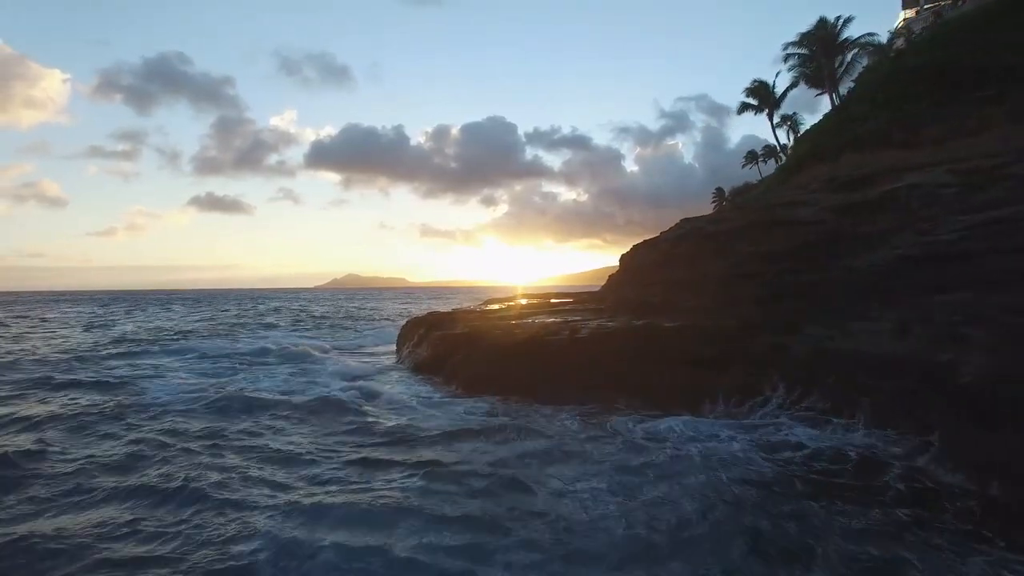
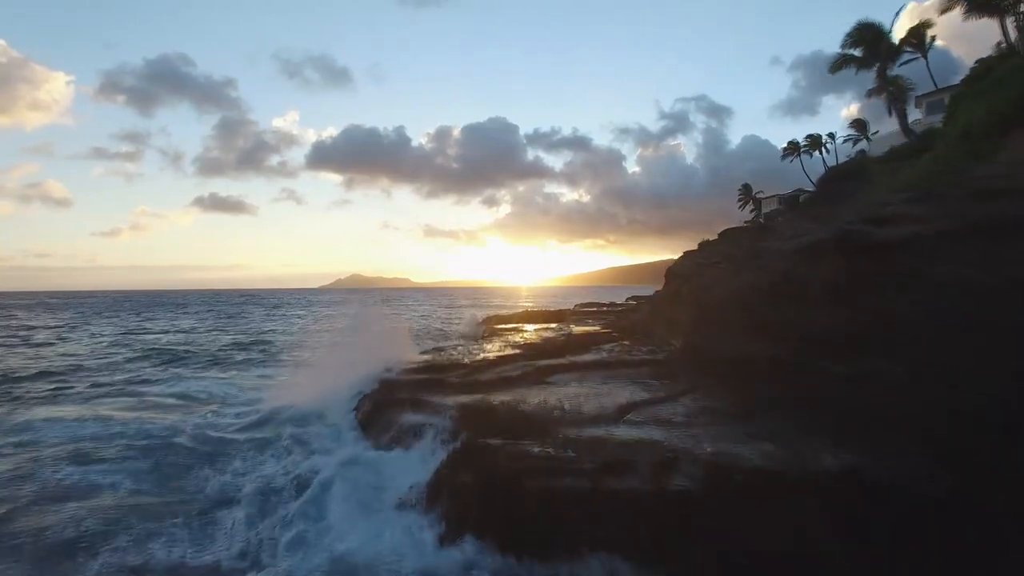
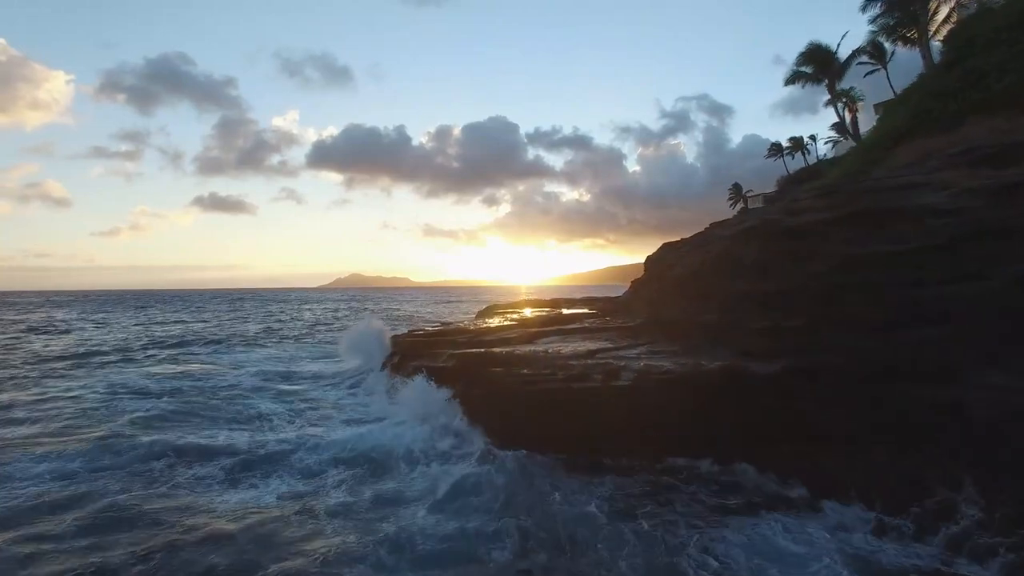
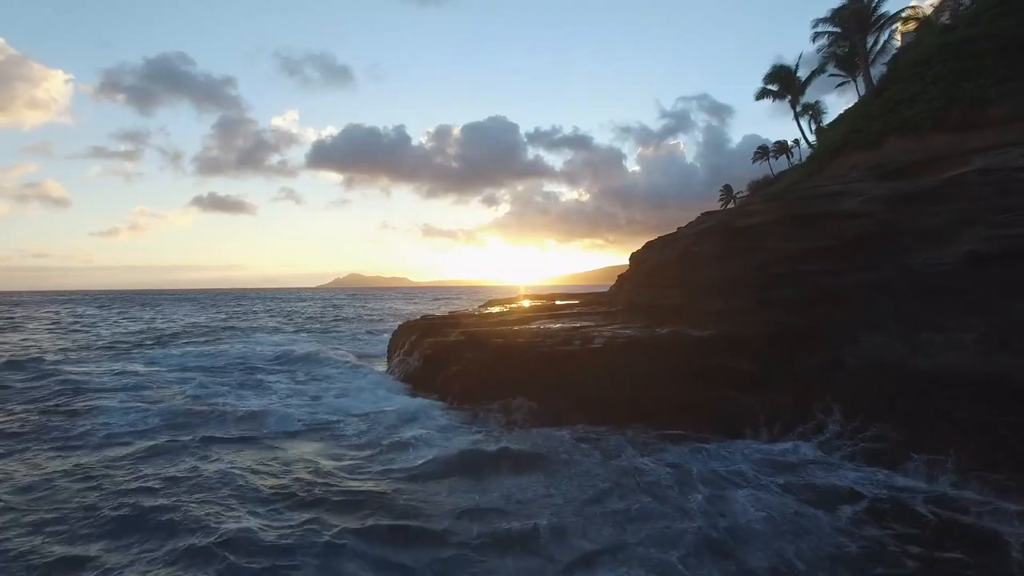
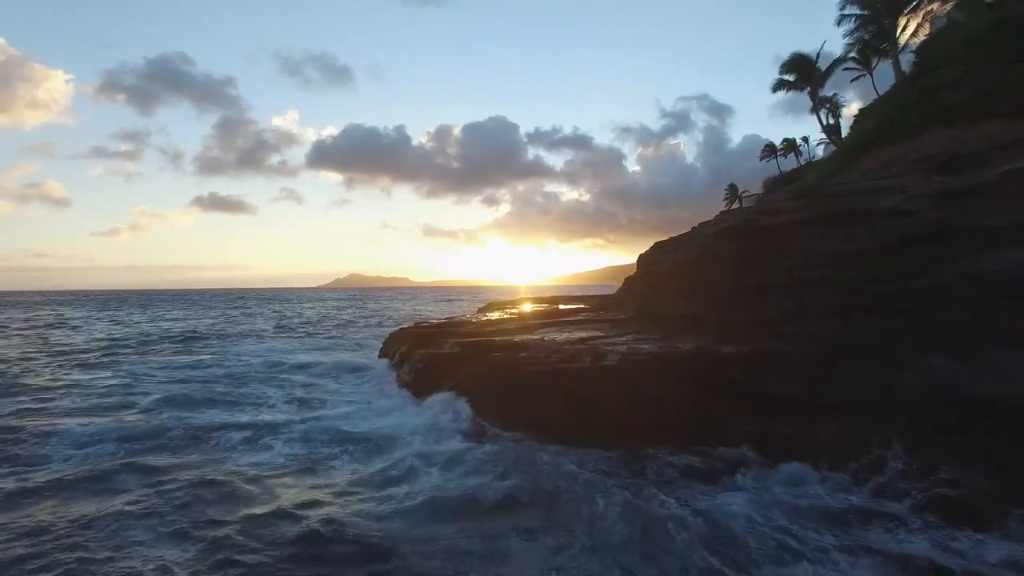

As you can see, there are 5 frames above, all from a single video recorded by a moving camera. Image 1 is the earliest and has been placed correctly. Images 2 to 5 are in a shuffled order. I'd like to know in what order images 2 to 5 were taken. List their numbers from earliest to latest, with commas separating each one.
4, 5, 3, 2
